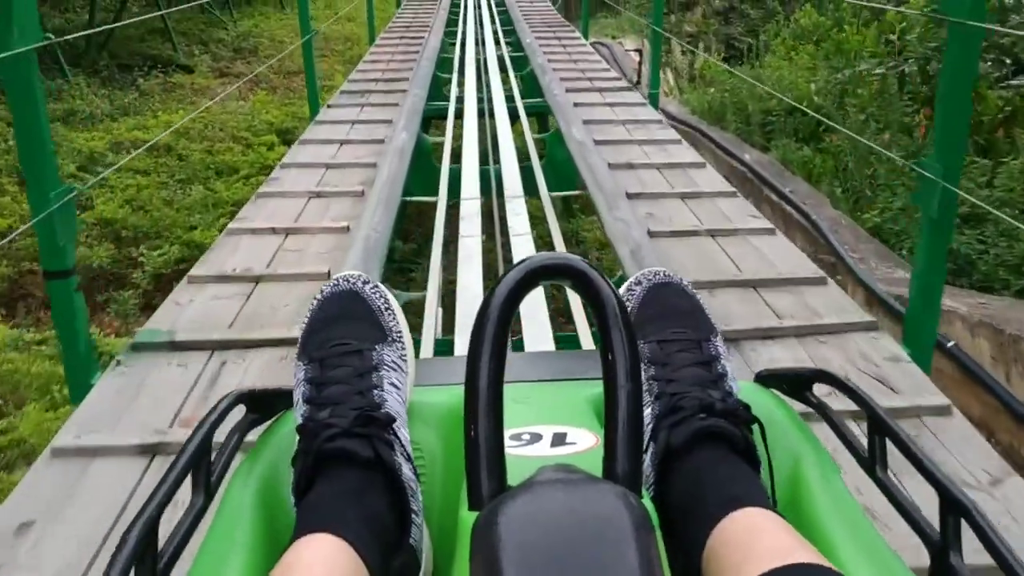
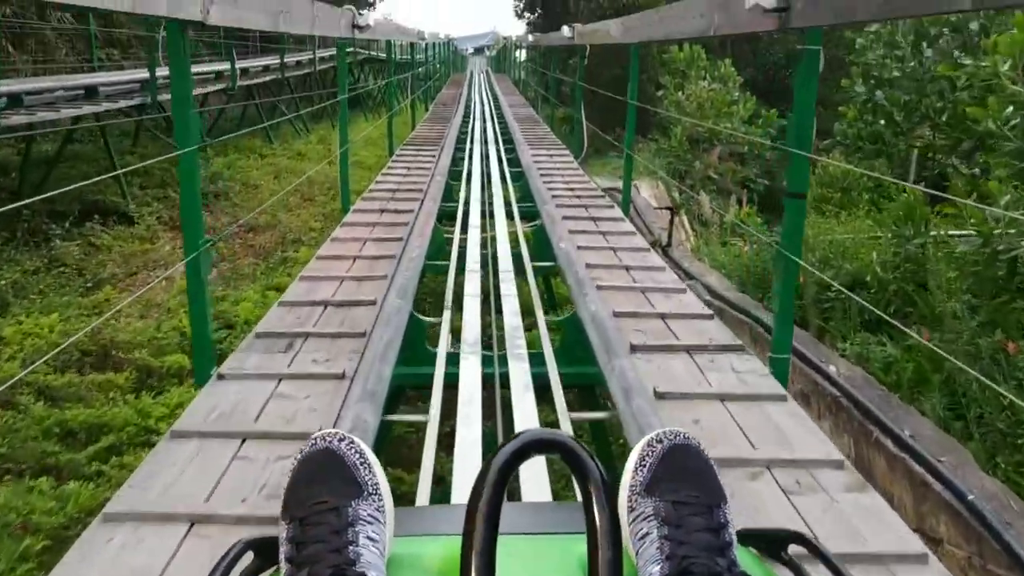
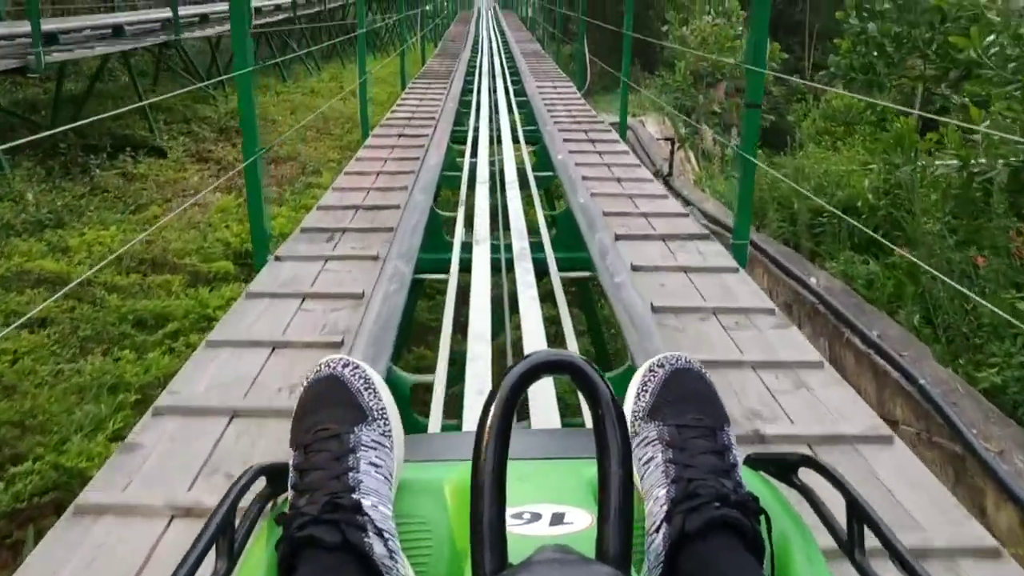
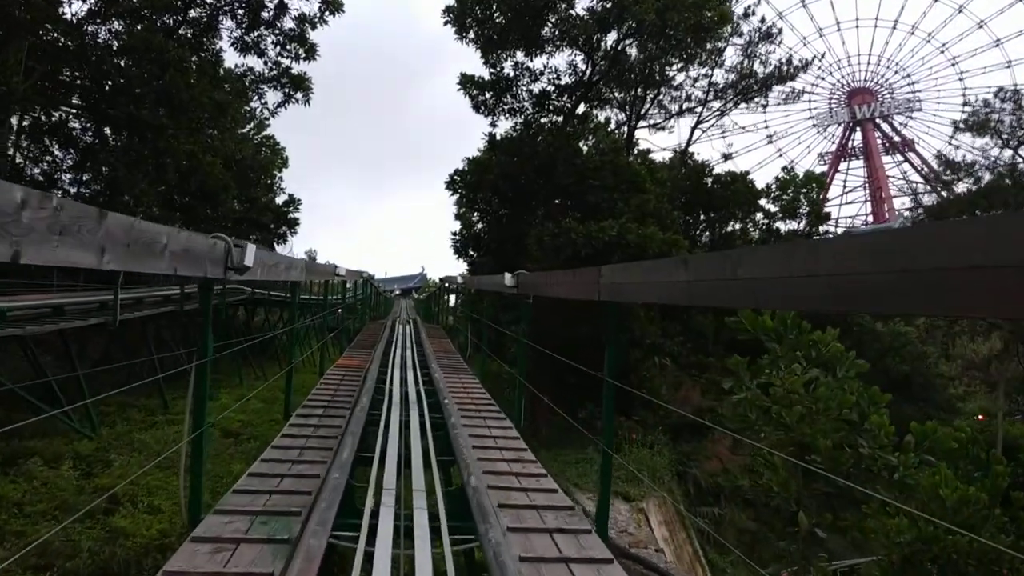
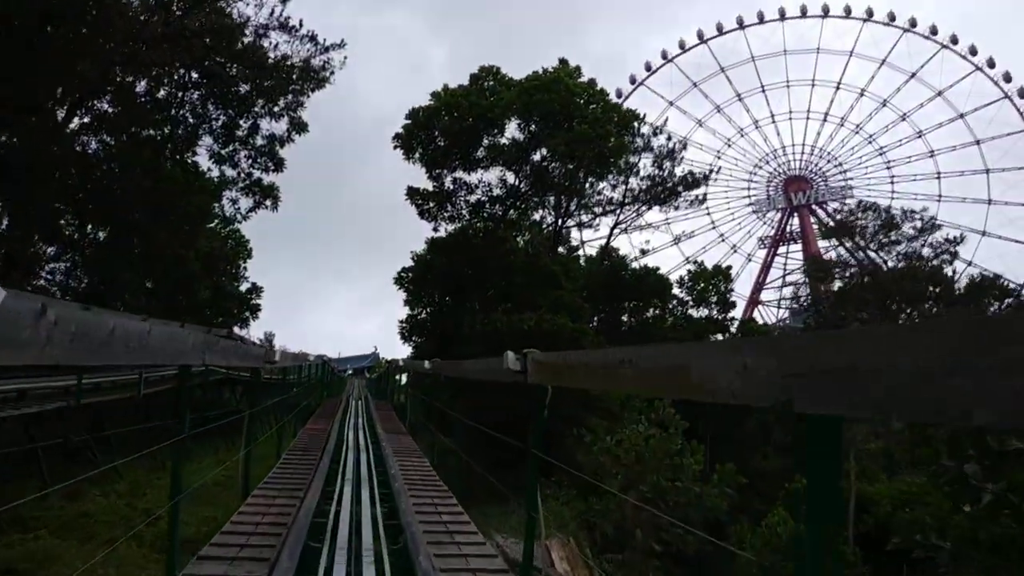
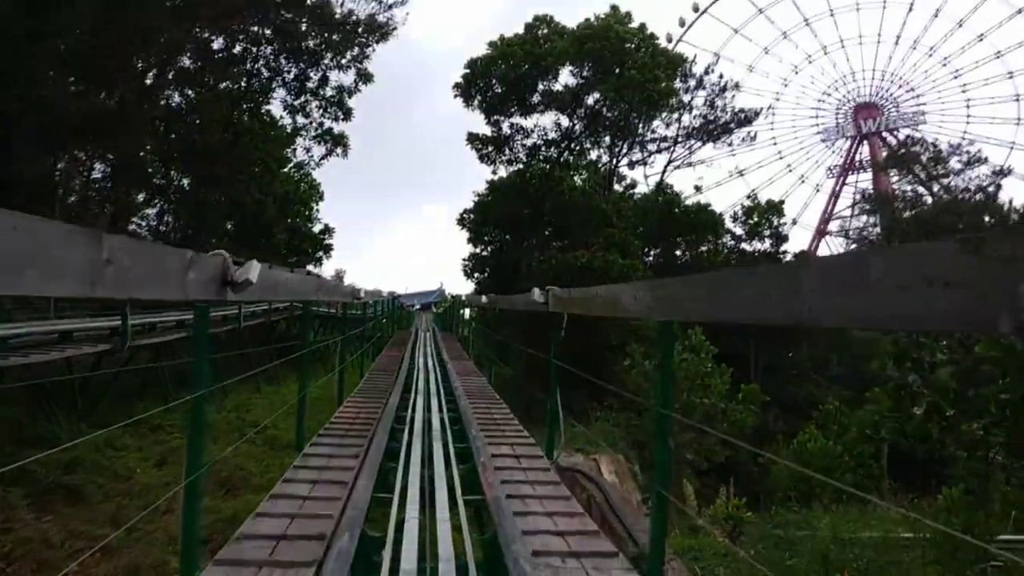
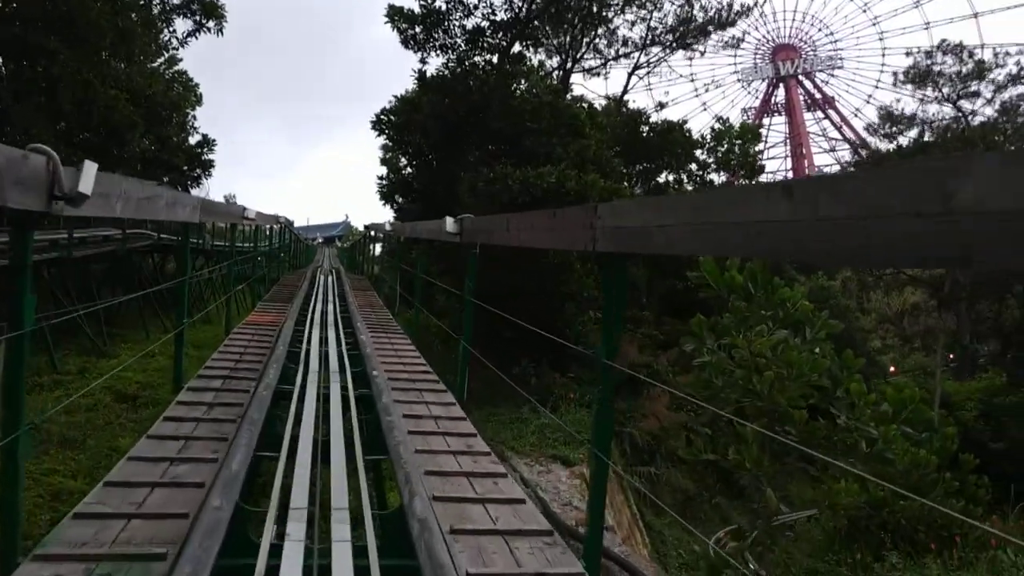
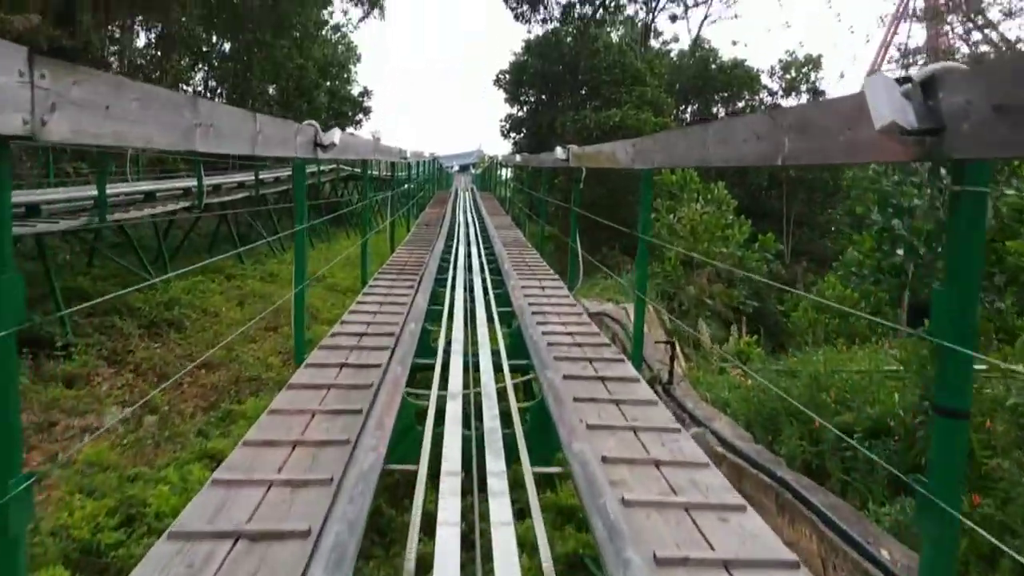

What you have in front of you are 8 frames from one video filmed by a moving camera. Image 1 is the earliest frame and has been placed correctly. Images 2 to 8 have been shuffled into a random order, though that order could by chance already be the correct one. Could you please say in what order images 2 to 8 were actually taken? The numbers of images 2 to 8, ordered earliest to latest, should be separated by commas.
3, 2, 8, 6, 5, 4, 7
